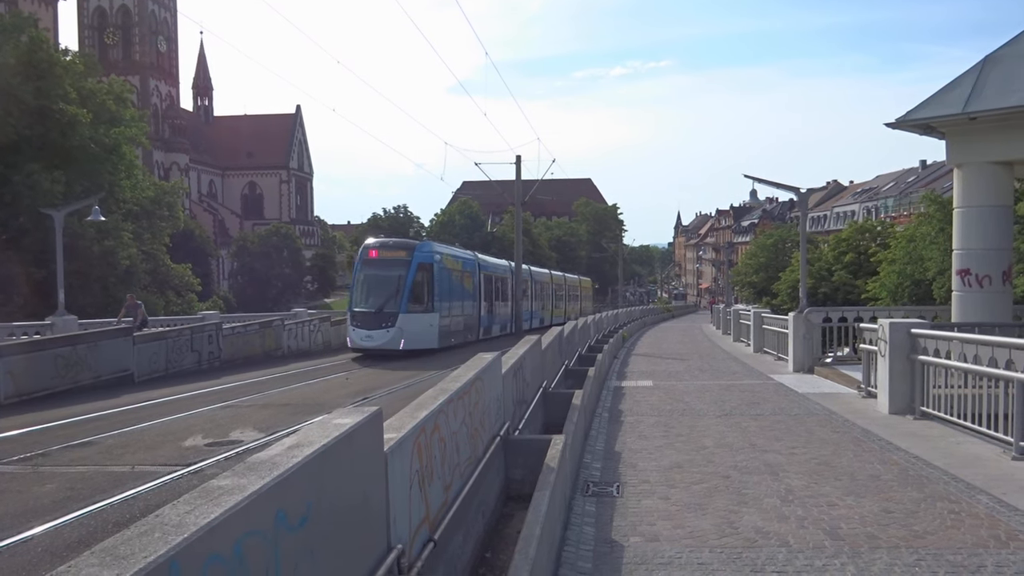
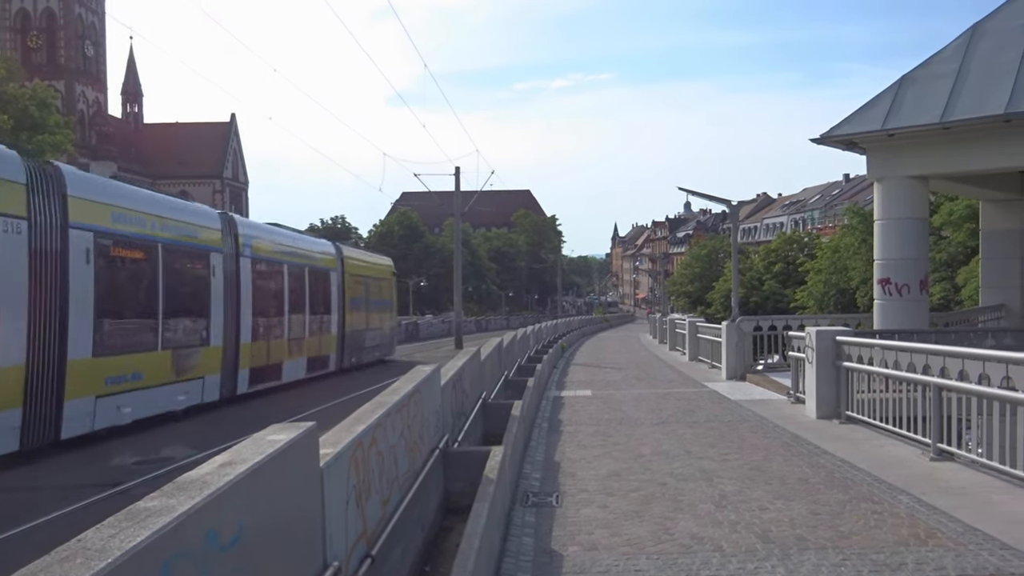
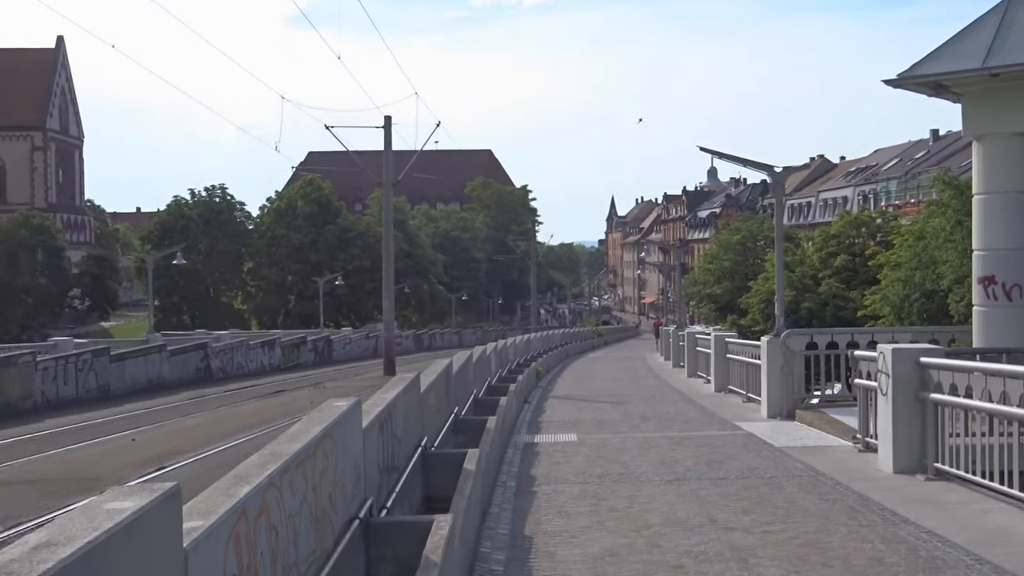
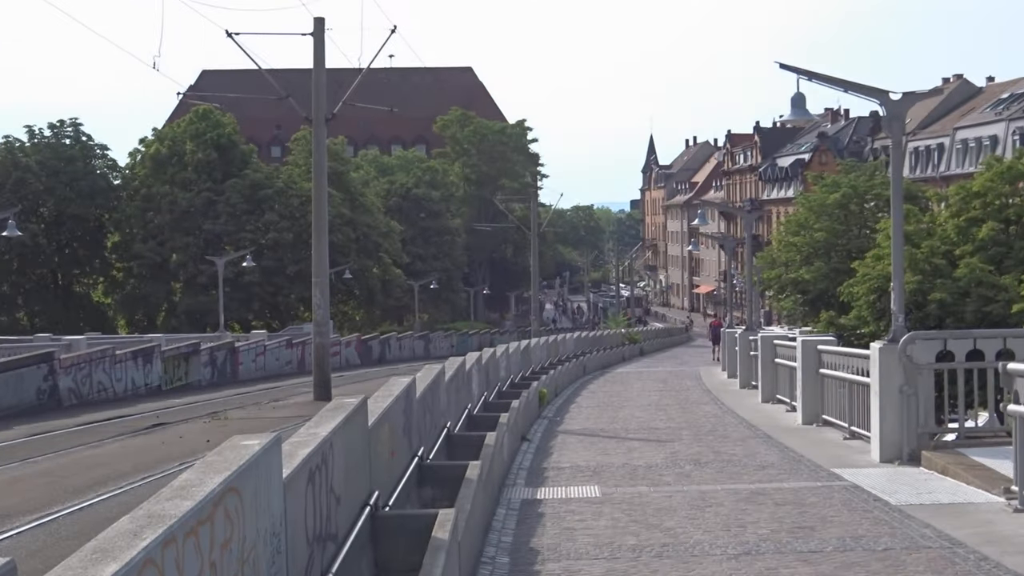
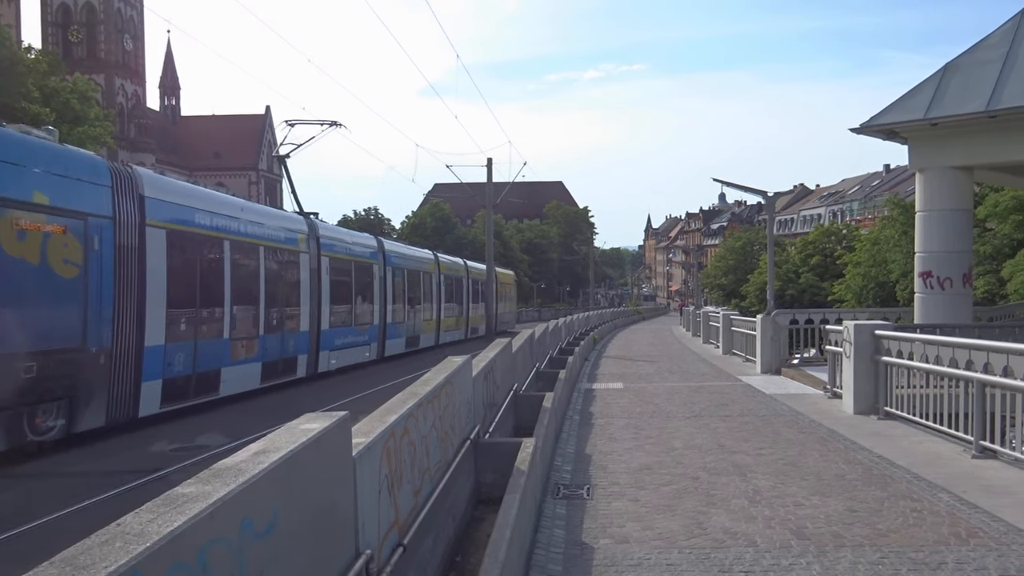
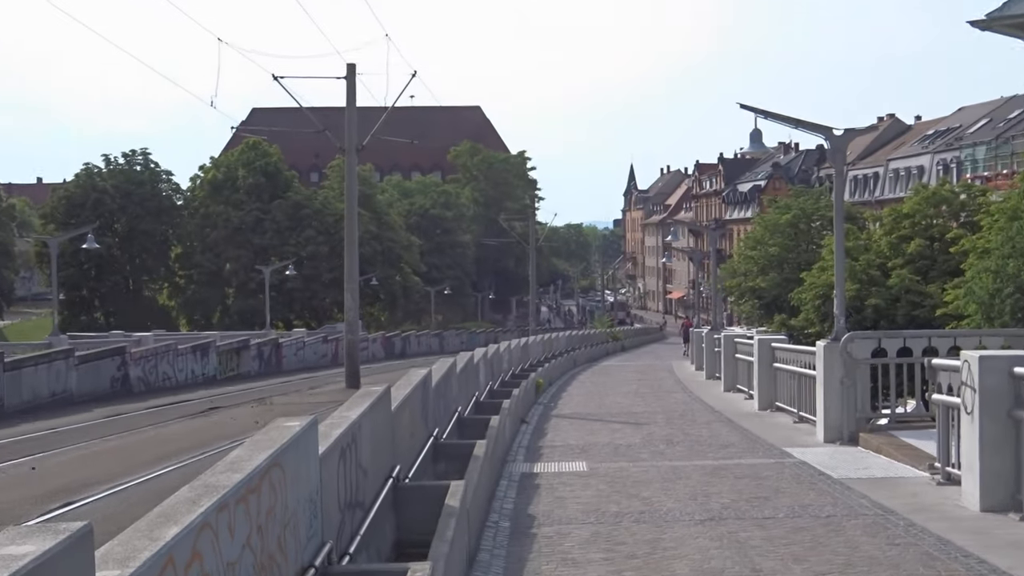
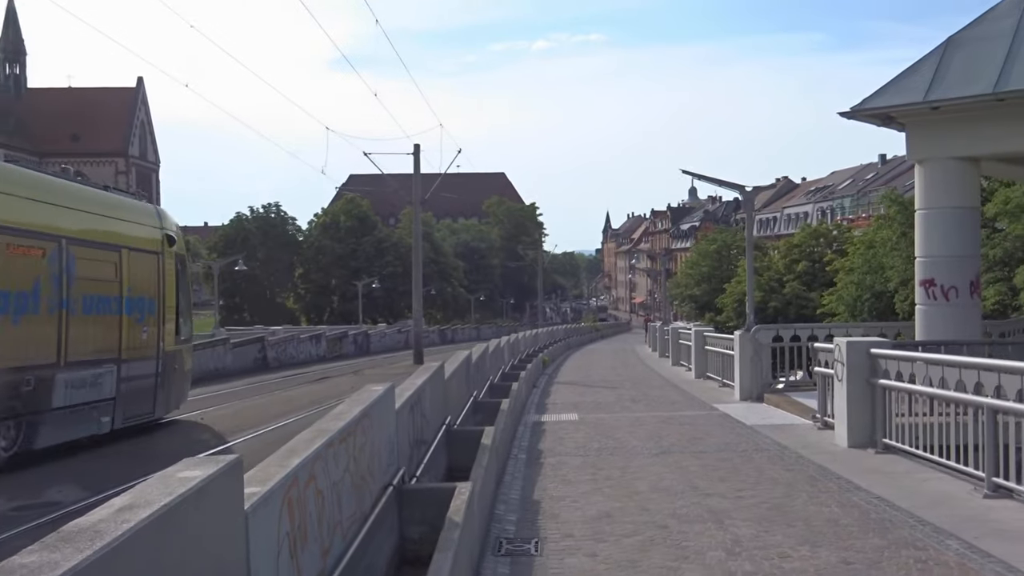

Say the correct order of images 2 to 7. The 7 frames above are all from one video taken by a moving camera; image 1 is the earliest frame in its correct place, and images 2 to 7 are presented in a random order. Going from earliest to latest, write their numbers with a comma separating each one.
5, 2, 7, 3, 6, 4
